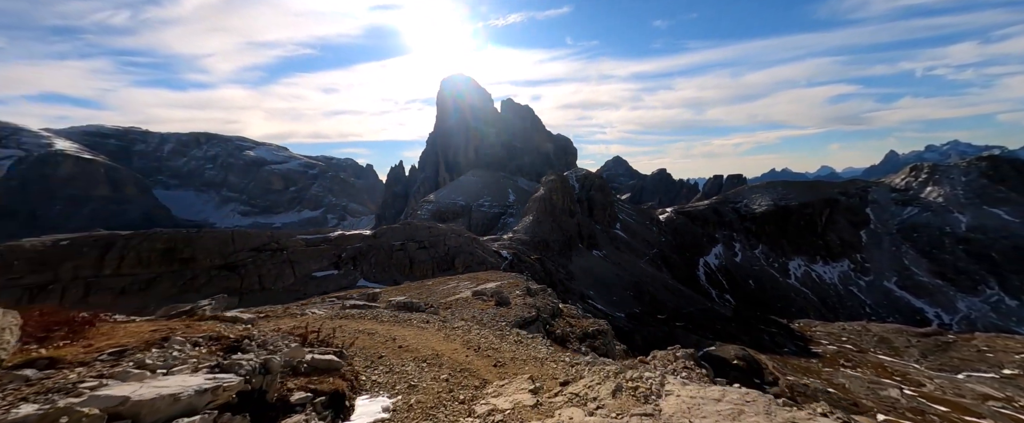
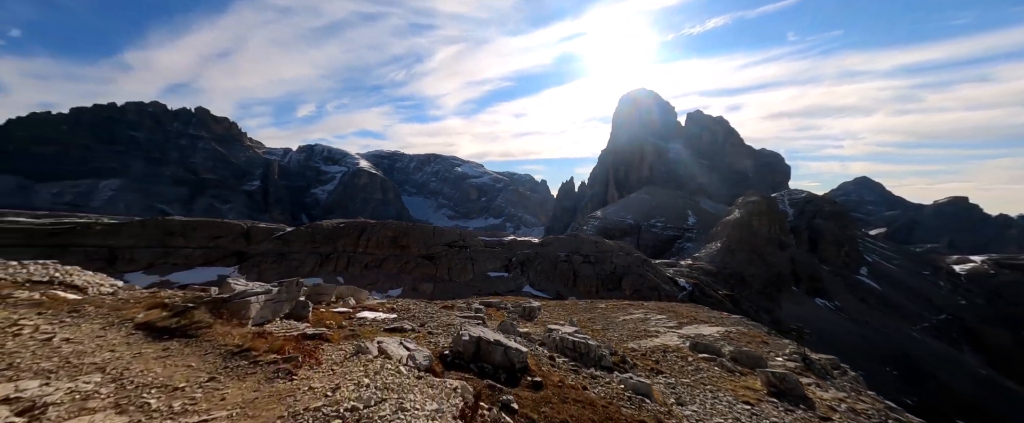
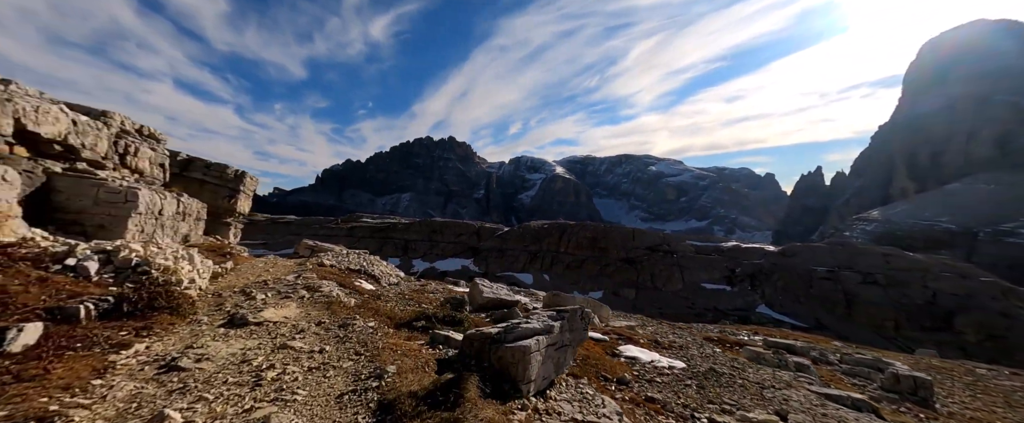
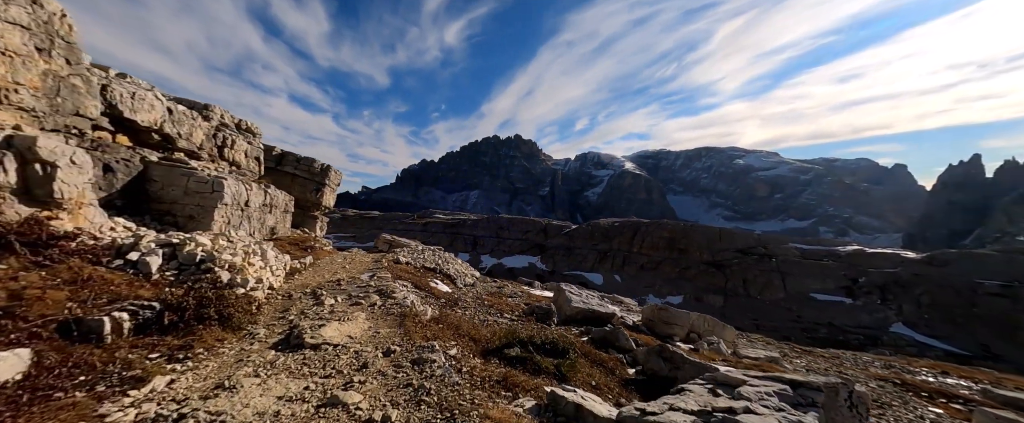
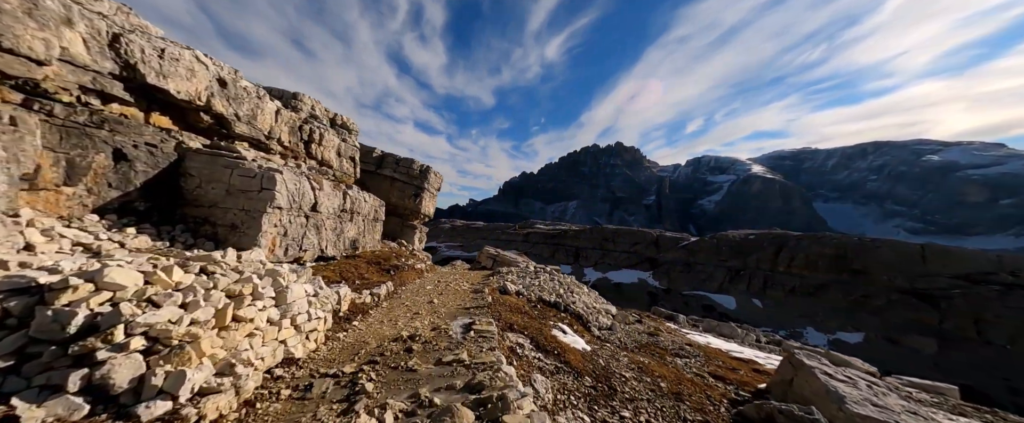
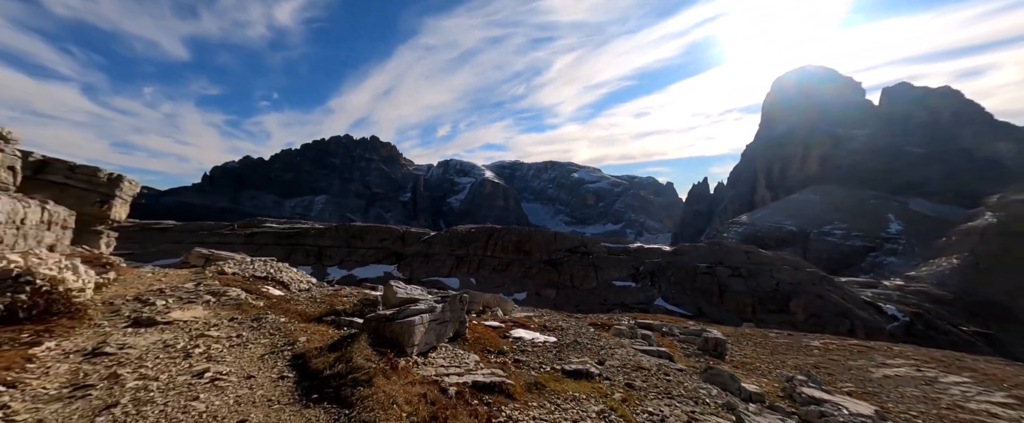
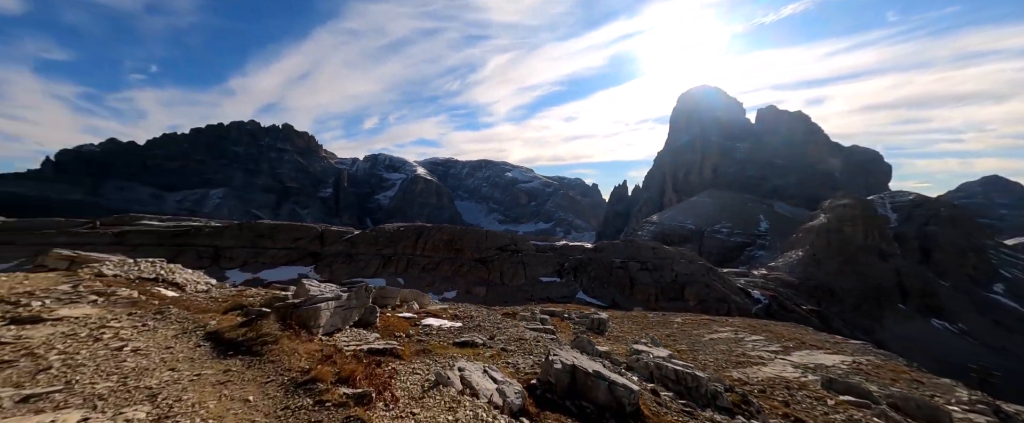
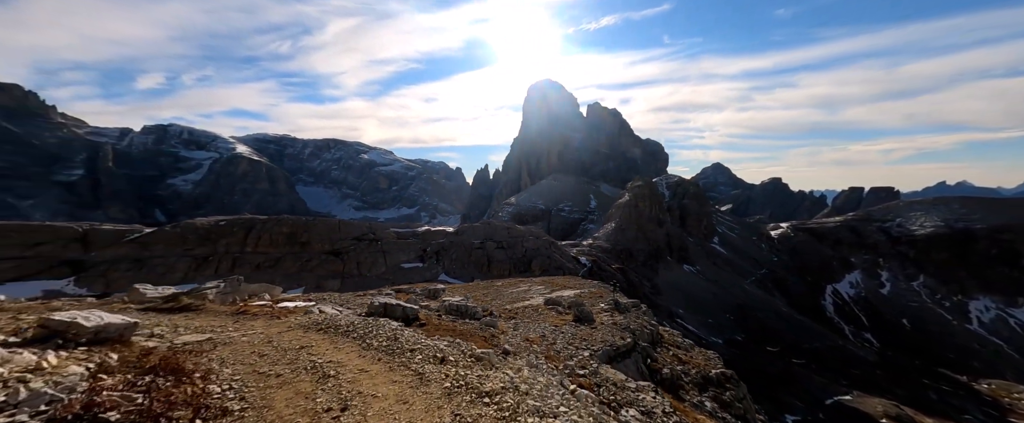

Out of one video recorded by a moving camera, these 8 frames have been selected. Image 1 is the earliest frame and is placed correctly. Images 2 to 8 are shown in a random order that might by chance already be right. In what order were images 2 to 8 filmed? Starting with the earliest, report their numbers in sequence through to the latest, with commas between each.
8, 2, 7, 6, 3, 4, 5
